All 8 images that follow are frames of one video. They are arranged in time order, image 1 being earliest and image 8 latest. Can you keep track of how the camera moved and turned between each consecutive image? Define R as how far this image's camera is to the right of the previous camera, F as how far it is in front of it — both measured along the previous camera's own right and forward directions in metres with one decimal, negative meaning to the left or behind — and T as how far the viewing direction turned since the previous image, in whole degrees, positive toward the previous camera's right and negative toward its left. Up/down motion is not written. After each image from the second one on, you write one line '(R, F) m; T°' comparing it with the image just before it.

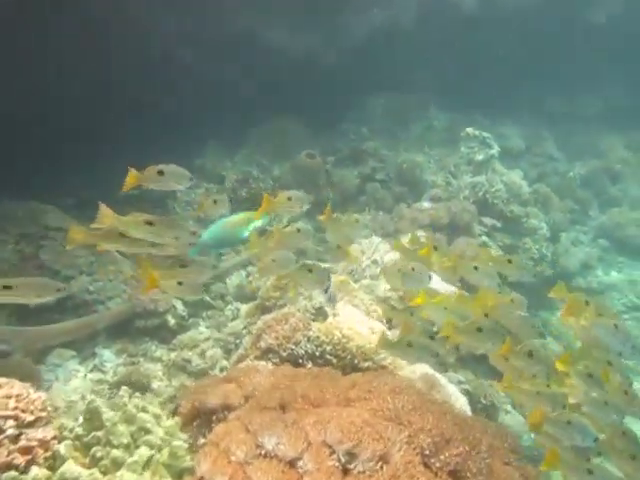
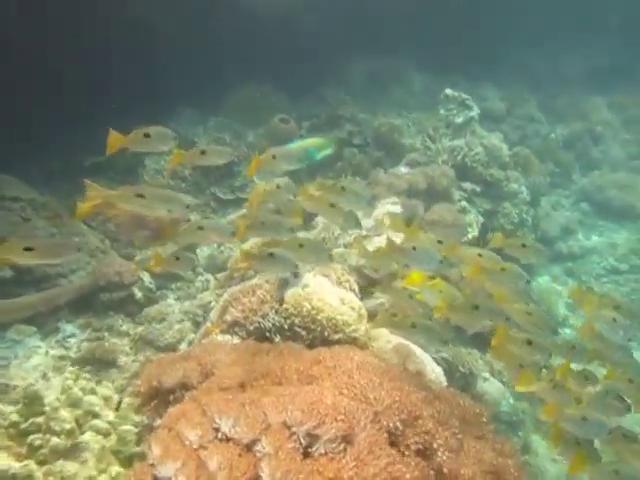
(+0.5, +0.3) m; -2°
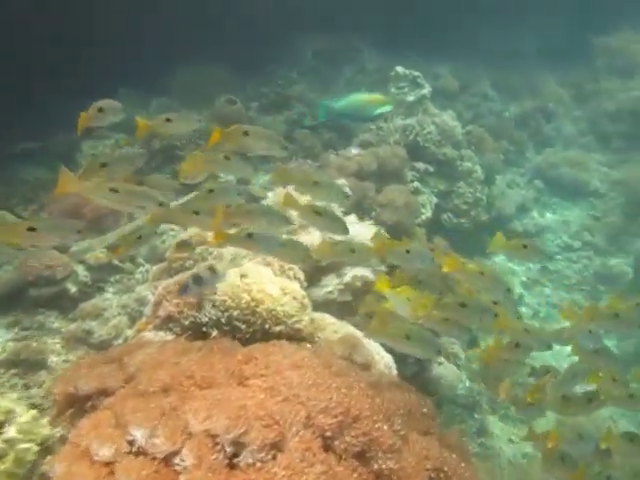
(+0.2, +0.3) m; +4°
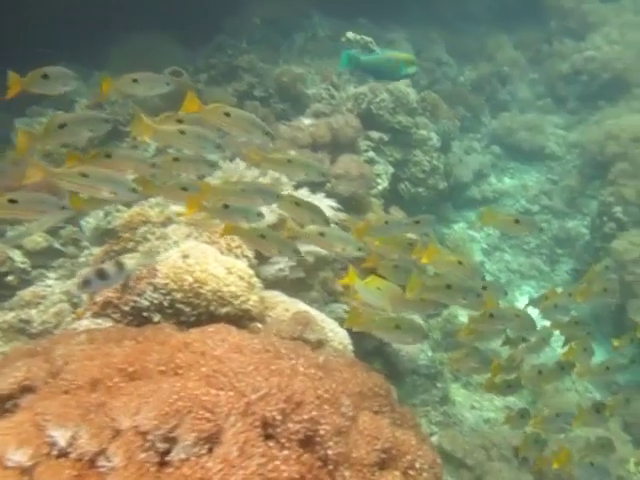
(+0.2, +0.2) m; +3°
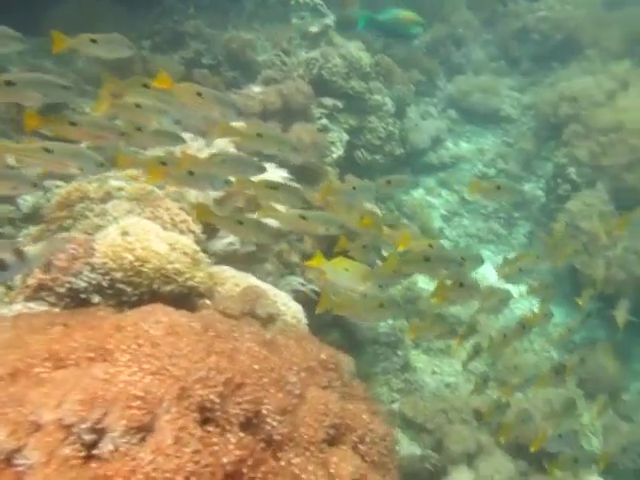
(+0.1, +0.2) m; +3°
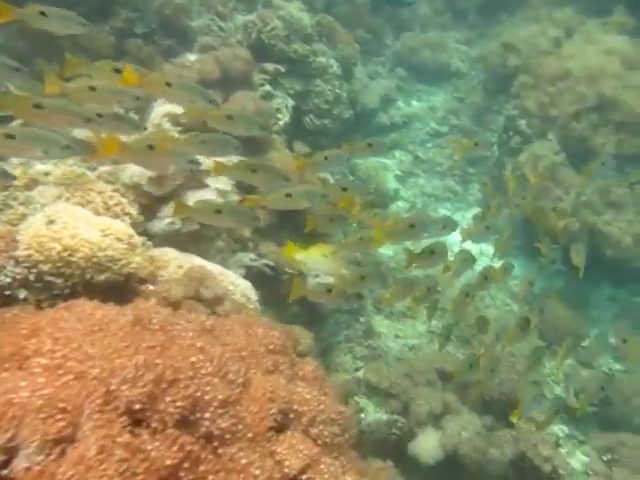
(+0.2, +0.2) m; +3°
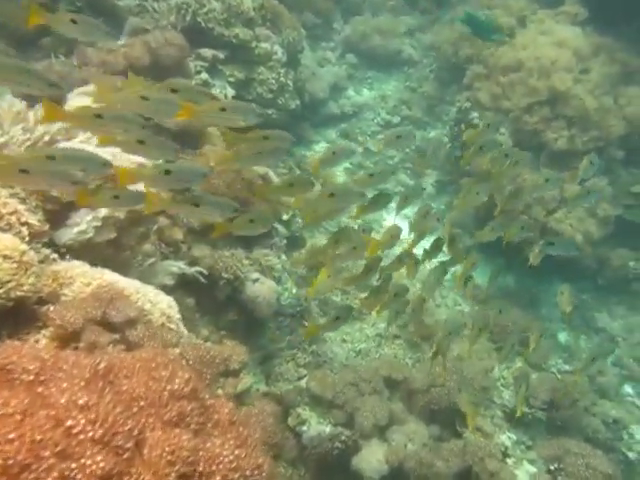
(+0.2, +0.4) m; +4°
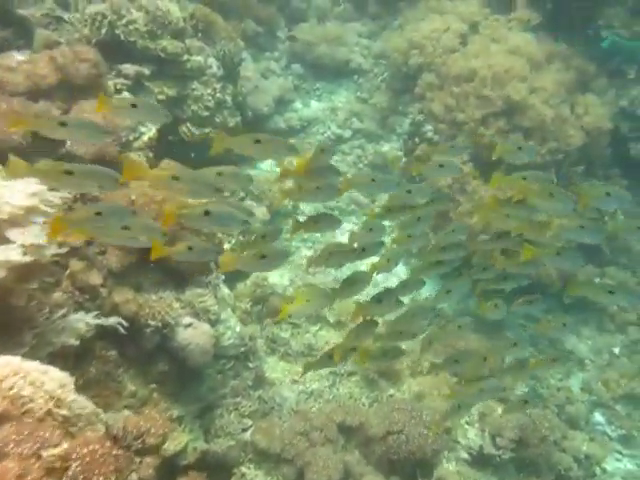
(+0.3, +0.6) m; +3°
